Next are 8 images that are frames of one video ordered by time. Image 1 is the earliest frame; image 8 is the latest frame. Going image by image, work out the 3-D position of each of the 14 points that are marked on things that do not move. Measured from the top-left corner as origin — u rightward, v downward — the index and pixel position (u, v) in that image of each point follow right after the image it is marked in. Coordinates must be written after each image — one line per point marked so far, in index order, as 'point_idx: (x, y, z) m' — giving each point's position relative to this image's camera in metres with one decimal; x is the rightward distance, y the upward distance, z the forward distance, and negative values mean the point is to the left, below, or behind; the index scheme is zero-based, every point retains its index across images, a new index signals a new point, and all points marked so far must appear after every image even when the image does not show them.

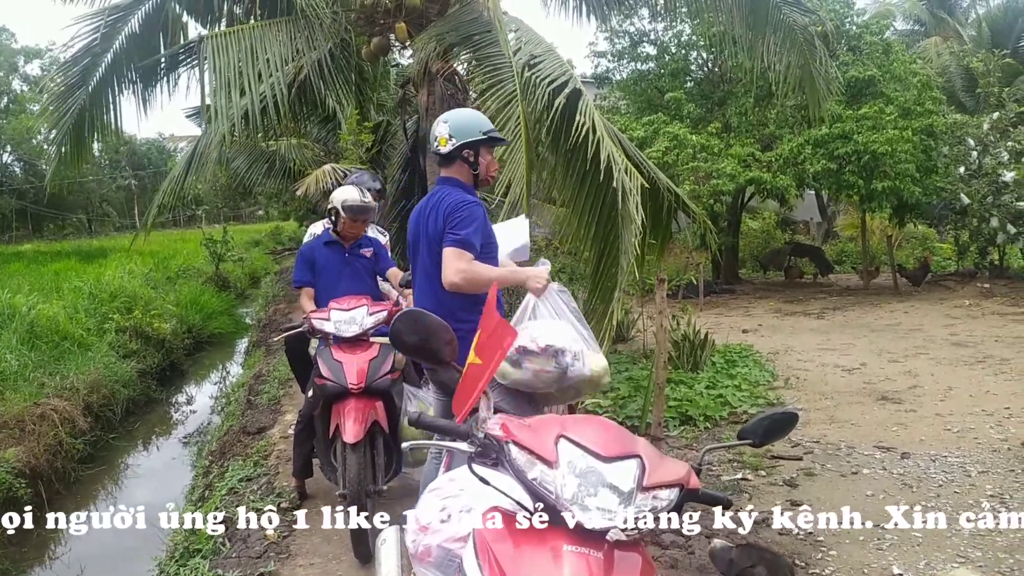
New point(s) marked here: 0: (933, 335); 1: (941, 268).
0: (+4.6, -0.5, +8.6) m
1: (+8.0, +0.4, +14.5) m
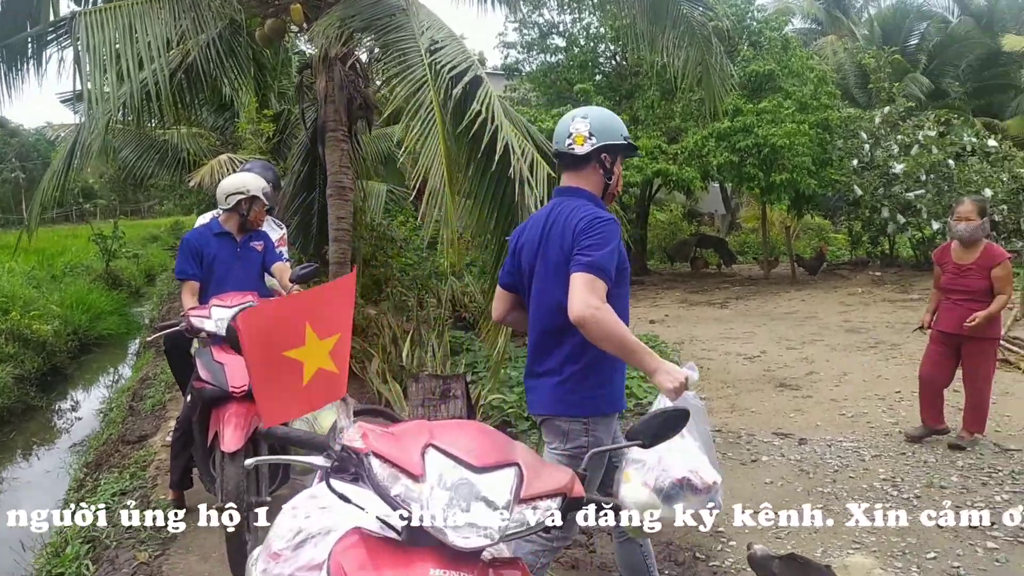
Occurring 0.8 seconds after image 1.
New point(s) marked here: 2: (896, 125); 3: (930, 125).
0: (+3.6, -0.4, +8.9) m
1: (+6.3, +0.6, +15.1) m
2: (+6.2, +2.6, +12.6) m
3: (+6.6, +2.6, +12.3) m
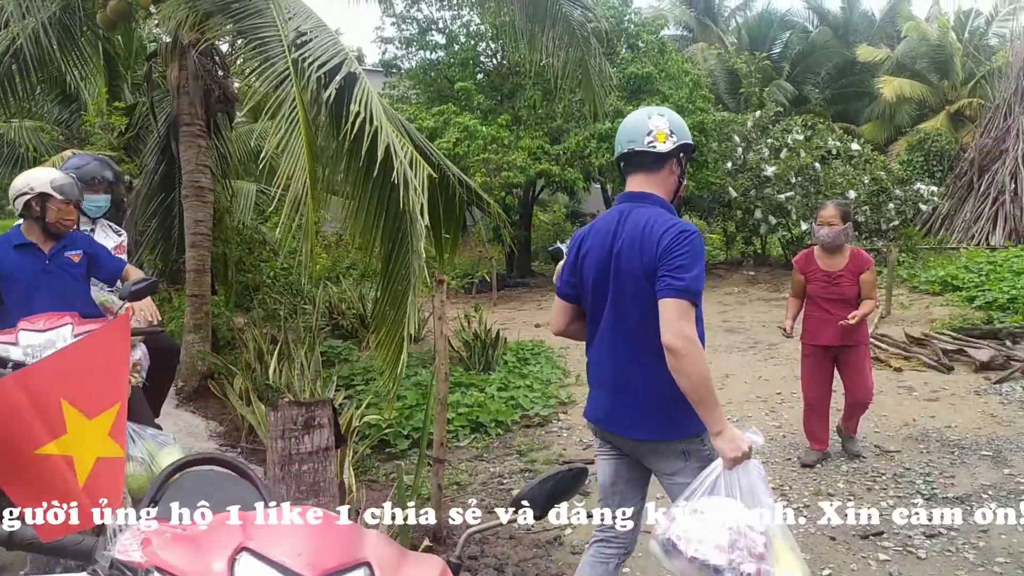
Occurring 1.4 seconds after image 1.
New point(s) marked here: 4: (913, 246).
0: (+2.3, -0.4, +8.9) m
1: (+4.0, +0.6, +15.6) m
2: (+4.2, +2.7, +13.0) m
3: (+4.7, +2.6, +12.8) m
4: (+6.5, +0.7, +12.7) m
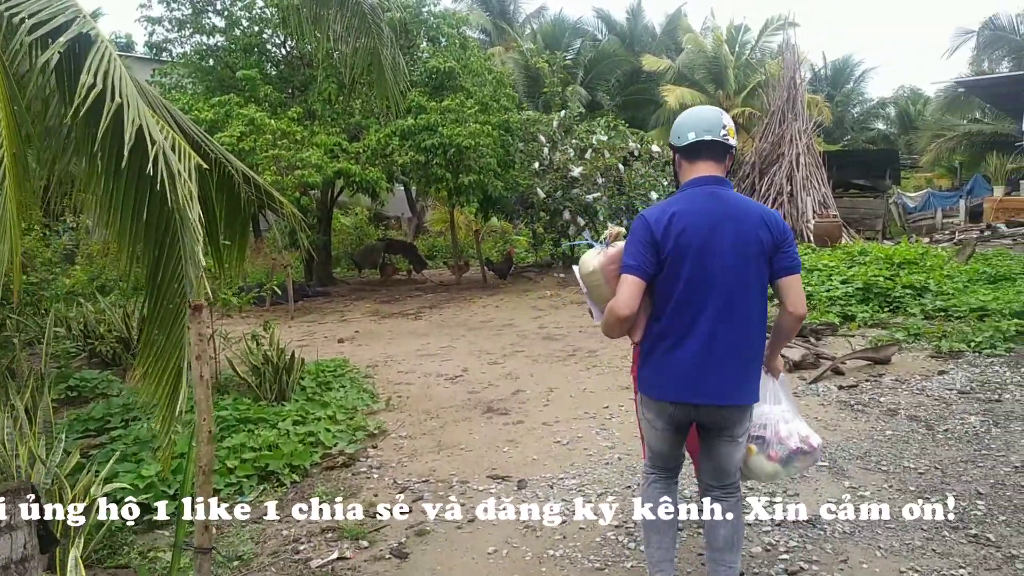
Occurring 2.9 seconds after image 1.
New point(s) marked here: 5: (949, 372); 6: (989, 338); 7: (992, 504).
0: (+0.1, -0.5, +8.5) m
1: (+0.2, +0.6, +15.3) m
2: (+1.0, +2.6, +13.0) m
3: (+1.4, +2.6, +12.8) m
4: (+3.3, +0.7, +13.2) m
5: (+3.2, -0.6, +5.7) m
6: (+3.9, -0.4, +6.4) m
7: (+2.2, -1.0, +3.6) m
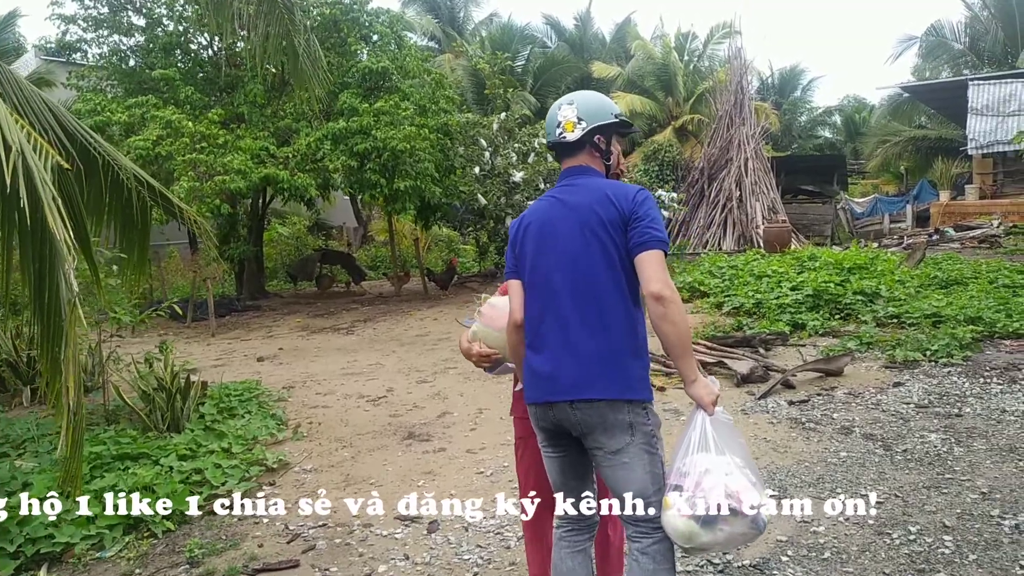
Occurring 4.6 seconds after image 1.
0: (-0.5, -0.6, +8.0) m
1: (-0.9, +0.4, +14.8) m
2: (0.0, +2.5, +12.5) m
3: (+0.5, +2.5, +12.4) m
4: (+2.4, +0.6, +12.8) m
5: (+2.7, -0.7, +5.4) m
6: (+3.4, -0.4, +6.0) m
7: (+1.8, -1.0, +3.2) m
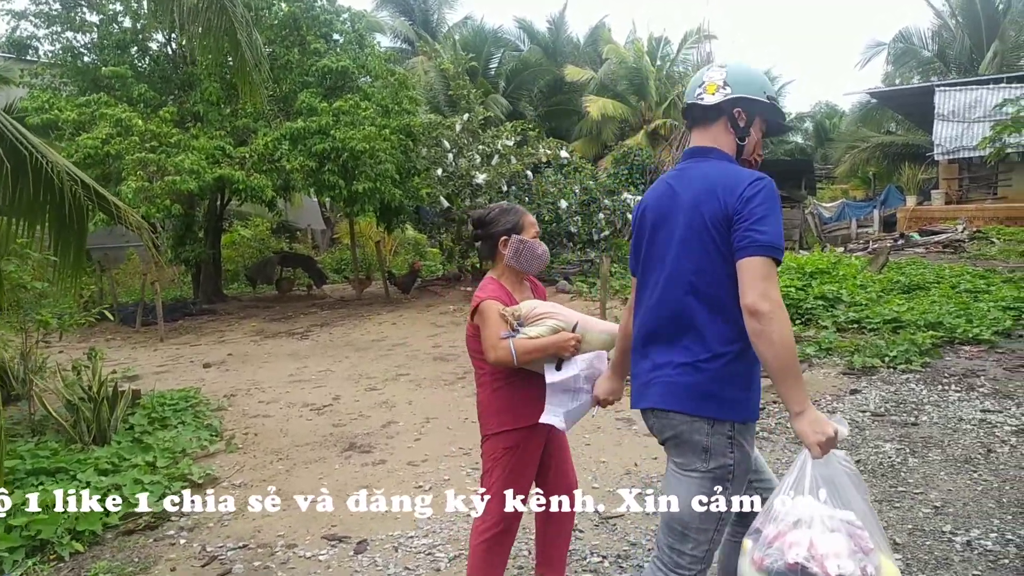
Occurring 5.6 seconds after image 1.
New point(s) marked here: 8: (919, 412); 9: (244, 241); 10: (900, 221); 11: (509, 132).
0: (-0.9, -0.6, +7.7) m
1: (-1.5, +0.3, +14.6) m
2: (-0.5, +2.4, +12.3) m
3: (0.0, +2.4, +12.2) m
4: (+1.8, +0.5, +12.7) m
5: (+2.4, -0.7, +5.2) m
6: (+3.0, -0.5, +5.9) m
7: (+1.5, -1.0, +3.0) m
8: (+2.5, -0.8, +4.8) m
9: (-5.1, +0.9, +14.7) m
10: (+8.4, +1.4, +17.0) m
11: (0.0, +2.4, +12.2) m
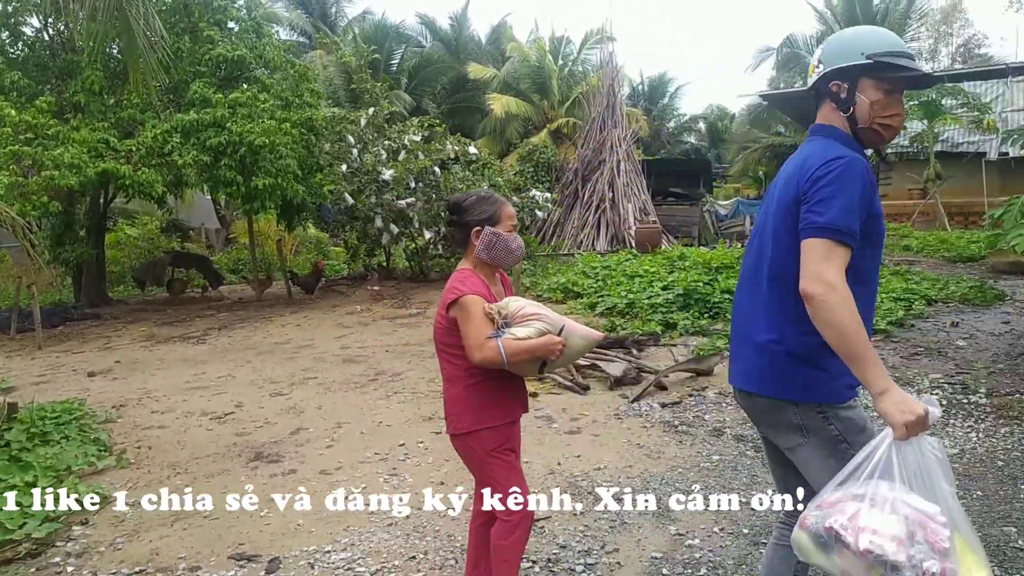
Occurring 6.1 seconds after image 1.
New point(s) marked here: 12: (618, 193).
0: (-1.8, -0.6, +7.4) m
1: (-3.2, +0.3, +14.1) m
2: (-2.0, +2.4, +12.0) m
3: (-1.5, +2.4, +12.0) m
4: (+0.3, +0.6, +12.7) m
5: (+1.8, -0.7, +5.4) m
6: (+2.3, -0.4, +6.1) m
7: (+1.3, -1.0, +3.0) m
8: (+2.0, -0.7, +4.9) m
9: (-6.8, +0.8, +13.8) m
10: (+6.4, +1.6, +17.8) m
11: (-1.5, +2.4, +12.0) m
12: (+2.0, +1.8, +14.7) m
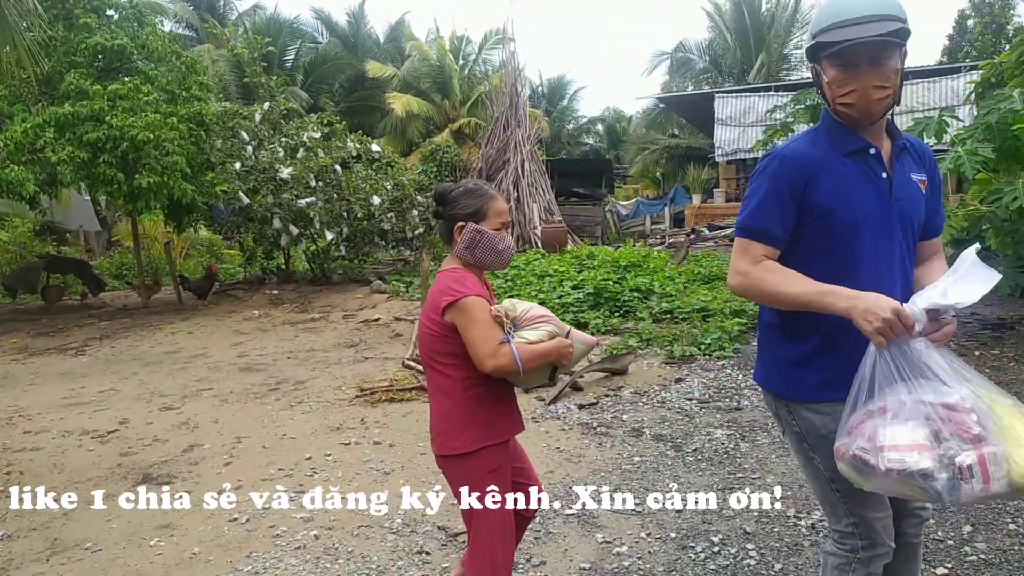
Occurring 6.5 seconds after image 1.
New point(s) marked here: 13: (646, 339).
0: (-2.6, -0.7, +7.0) m
1: (-4.9, +0.2, +13.4) m
2: (-3.4, +2.4, +11.5) m
3: (-2.9, +2.4, +11.5) m
4: (-1.2, +0.6, +12.4) m
5: (+1.2, -0.6, +5.4) m
6: (+1.6, -0.4, +6.2) m
7: (+1.0, -1.0, +3.0) m
8: (+1.4, -0.7, +4.9) m
9: (-8.4, +0.7, +12.7) m
10: (+4.2, +1.6, +18.3) m
11: (-2.9, +2.4, +11.5) m
12: (+0.2, +1.8, +14.7) m
13: (+1.1, -0.4, +6.4) m
